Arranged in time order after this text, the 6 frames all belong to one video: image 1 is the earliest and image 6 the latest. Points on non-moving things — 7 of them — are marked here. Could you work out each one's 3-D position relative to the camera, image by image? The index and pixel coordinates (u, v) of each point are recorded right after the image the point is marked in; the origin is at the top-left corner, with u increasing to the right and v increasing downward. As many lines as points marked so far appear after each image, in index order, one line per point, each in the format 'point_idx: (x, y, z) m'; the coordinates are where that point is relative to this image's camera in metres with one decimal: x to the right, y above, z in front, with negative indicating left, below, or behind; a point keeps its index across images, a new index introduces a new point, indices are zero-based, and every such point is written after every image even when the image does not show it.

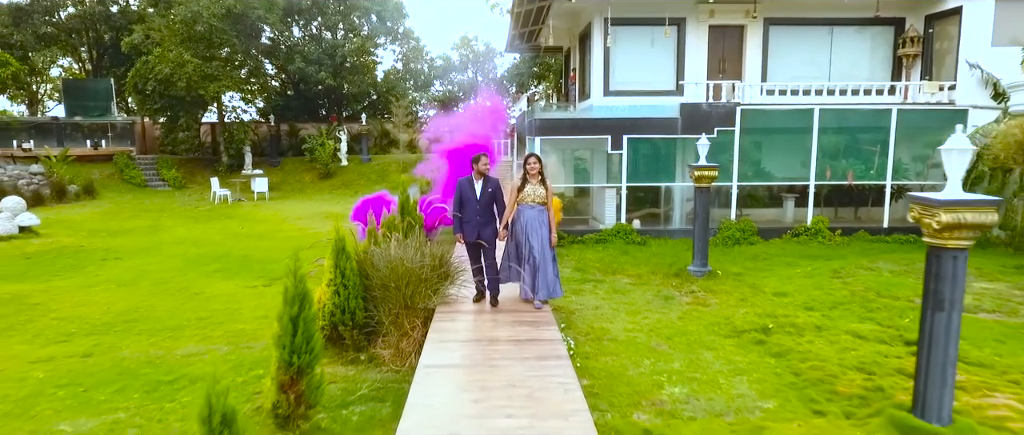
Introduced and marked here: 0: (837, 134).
0: (+6.2, +1.6, +11.9) m
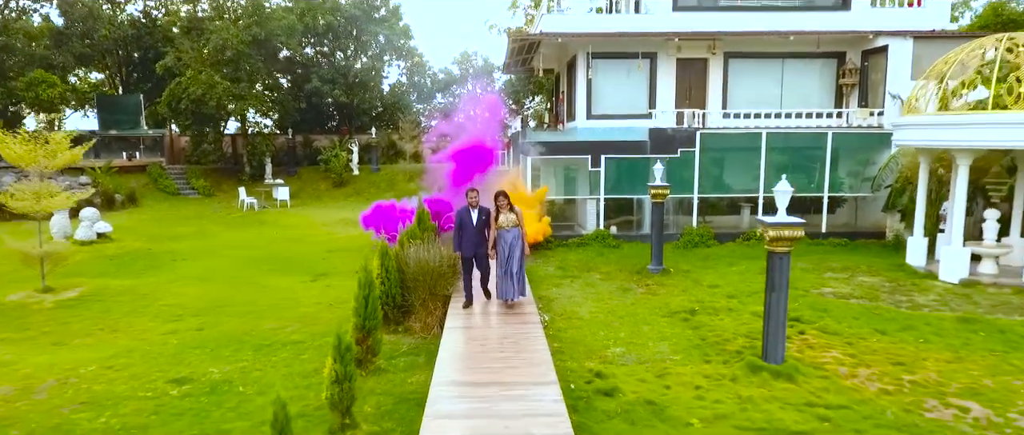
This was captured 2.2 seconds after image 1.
0: (+6.1, +1.4, +14.0) m
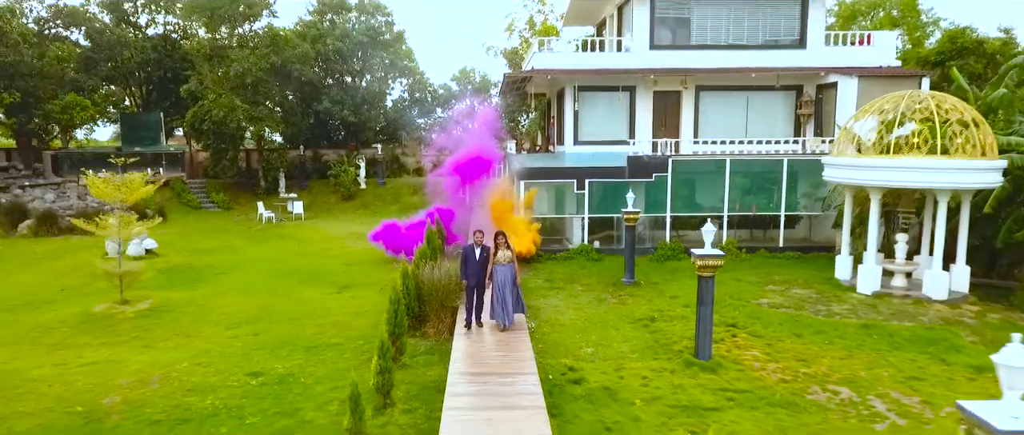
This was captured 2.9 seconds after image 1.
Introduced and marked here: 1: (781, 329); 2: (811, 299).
0: (+6.0, +1.0, +16.0) m
1: (+3.9, -1.6, +9.2) m
2: (+5.0, -1.4, +10.5) m
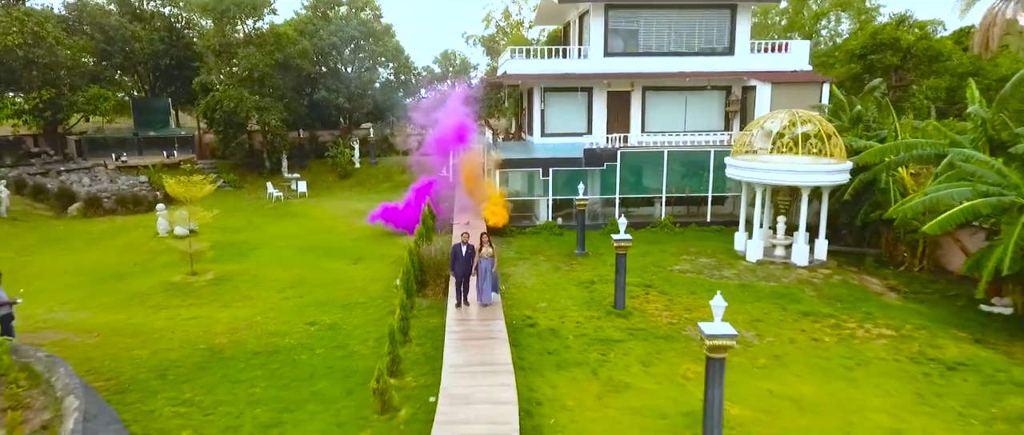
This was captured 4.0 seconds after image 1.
0: (+5.2, +1.6, +19.5) m
1: (+3.5, -1.4, +12.8) m
2: (+4.5, -1.1, +14.1) m
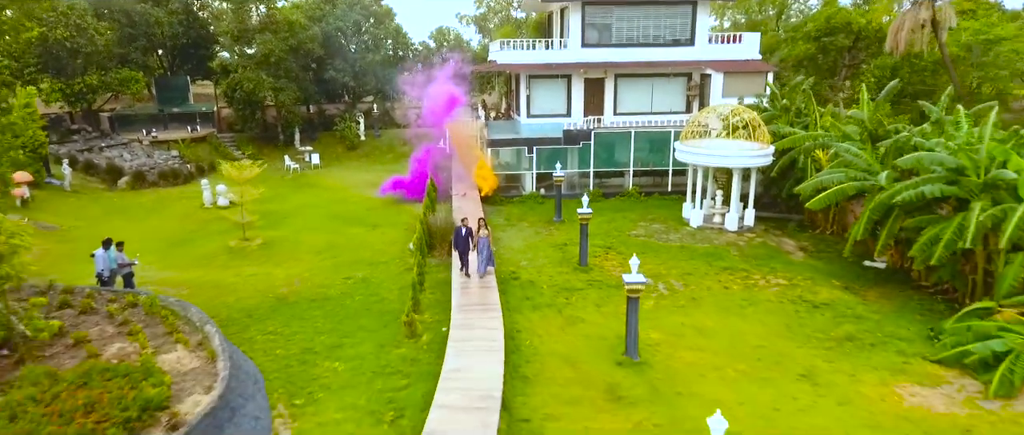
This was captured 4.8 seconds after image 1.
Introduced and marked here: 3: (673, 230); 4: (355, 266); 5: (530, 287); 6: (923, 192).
0: (+4.9, +2.7, +22.8) m
1: (+3.2, -0.8, +16.3) m
2: (+4.2, -0.4, +17.6) m
3: (+4.5, -0.4, +17.6) m
4: (-3.9, -1.2, +15.5) m
5: (+0.4, -1.5, +13.8) m
6: (+7.8, +0.5, +11.8) m
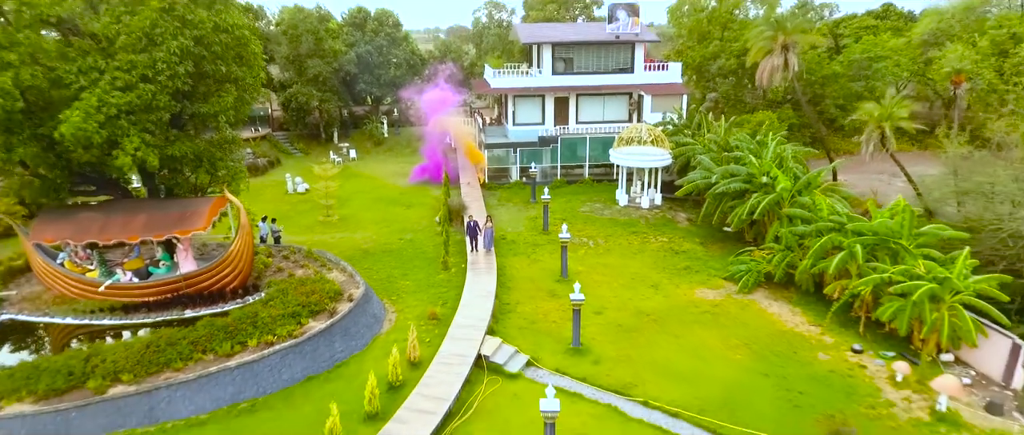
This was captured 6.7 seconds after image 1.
0: (+4.4, +3.7, +31.9) m
1: (+2.8, -0.1, +25.6) m
2: (+3.7, +0.4, +26.8) m
3: (+4.1, +0.4, +26.9) m
4: (-4.3, -0.6, +24.7) m
5: (0.0, -1.0, +23.1) m
6: (+7.4, +1.0, +21.1) m
